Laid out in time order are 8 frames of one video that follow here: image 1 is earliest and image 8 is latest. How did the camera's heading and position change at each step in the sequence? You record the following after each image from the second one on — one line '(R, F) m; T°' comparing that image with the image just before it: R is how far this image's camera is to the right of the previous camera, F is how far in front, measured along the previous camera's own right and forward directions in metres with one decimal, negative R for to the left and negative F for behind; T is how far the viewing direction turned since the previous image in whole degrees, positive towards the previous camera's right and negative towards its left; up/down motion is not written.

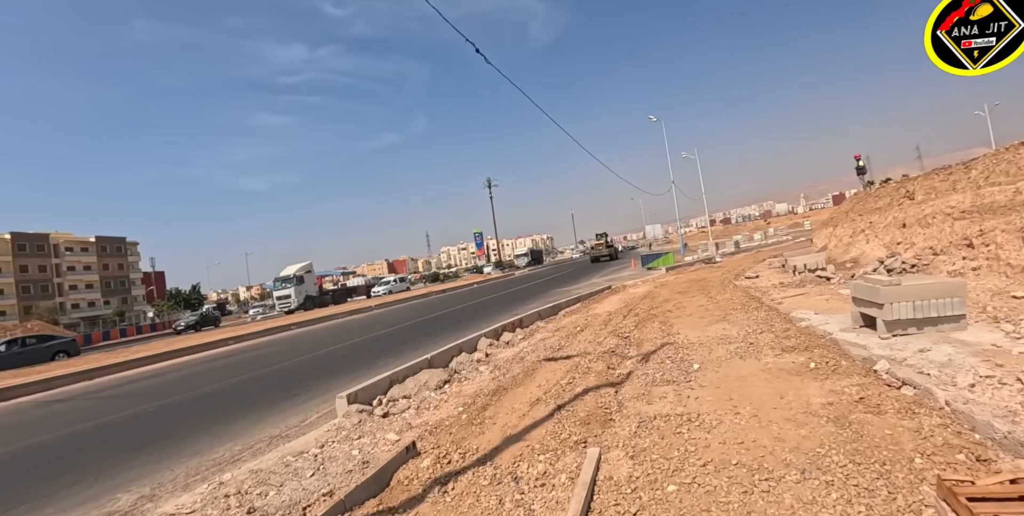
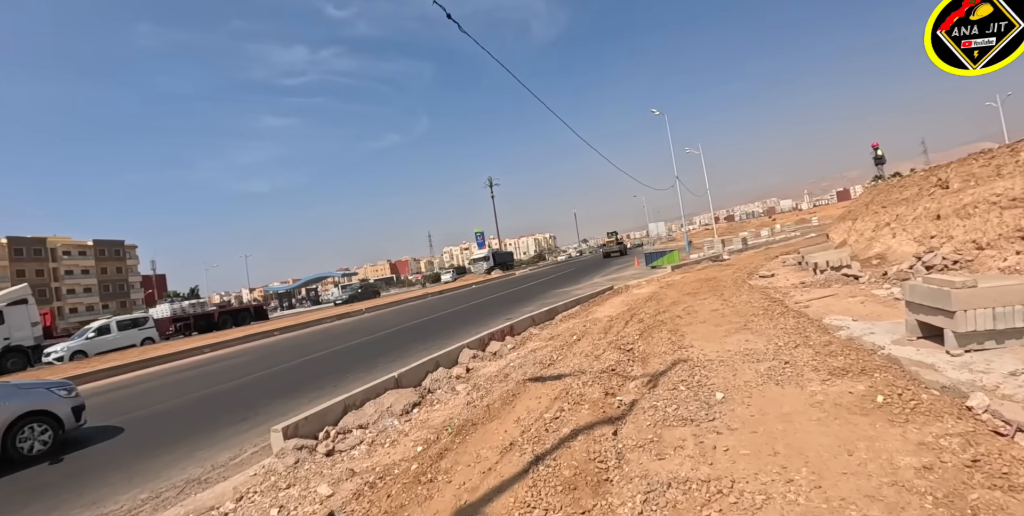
(+0.4, +1.4) m; 0°
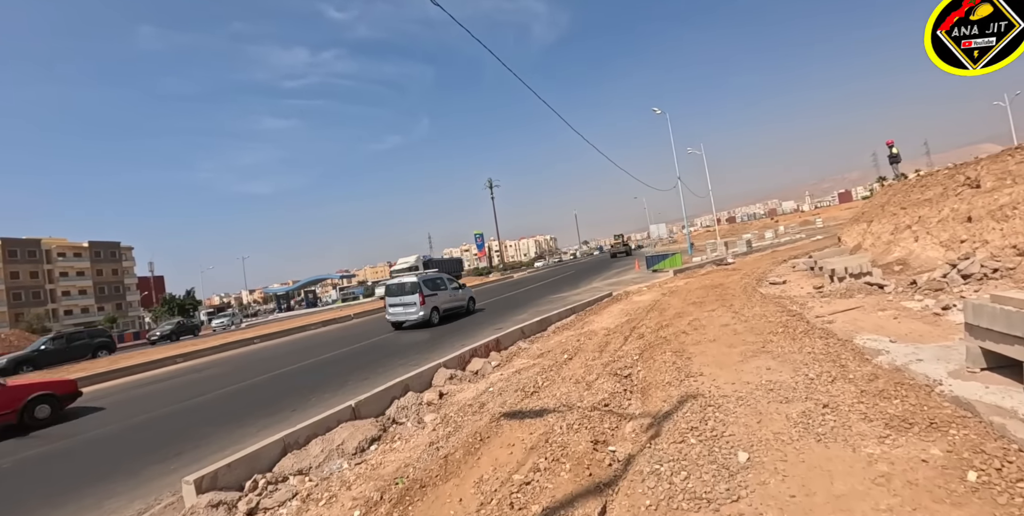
(+0.3, +1.1) m; 0°
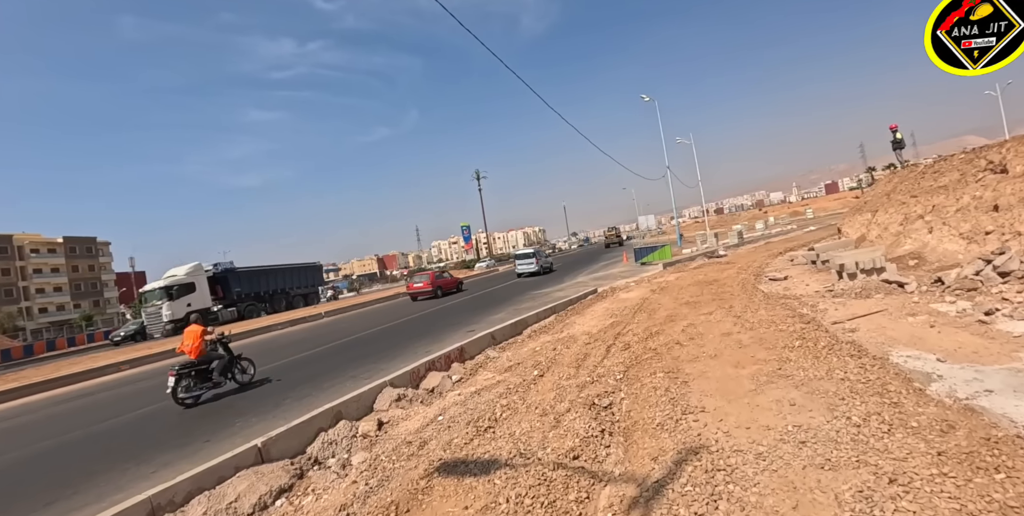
(+0.5, +1.5) m; +1°
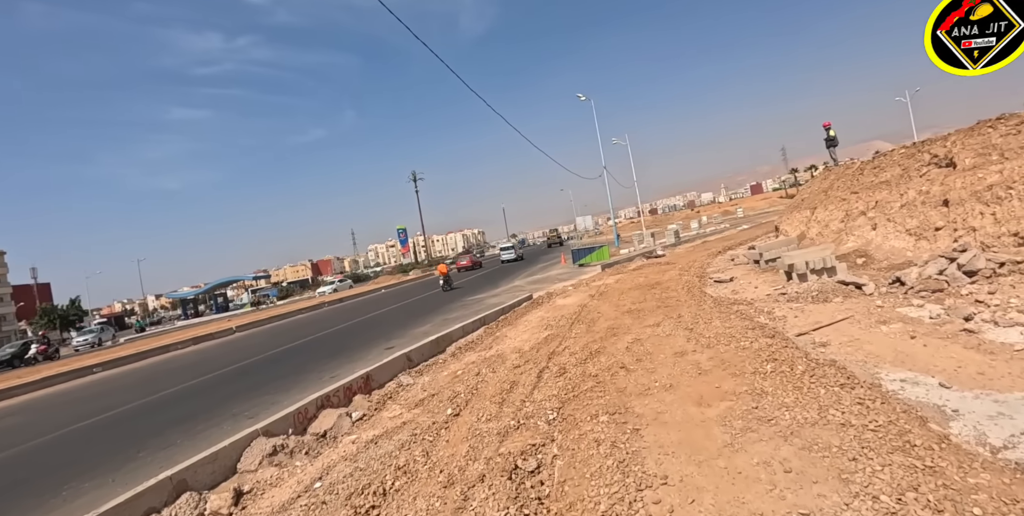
(+0.5, +1.5) m; +7°
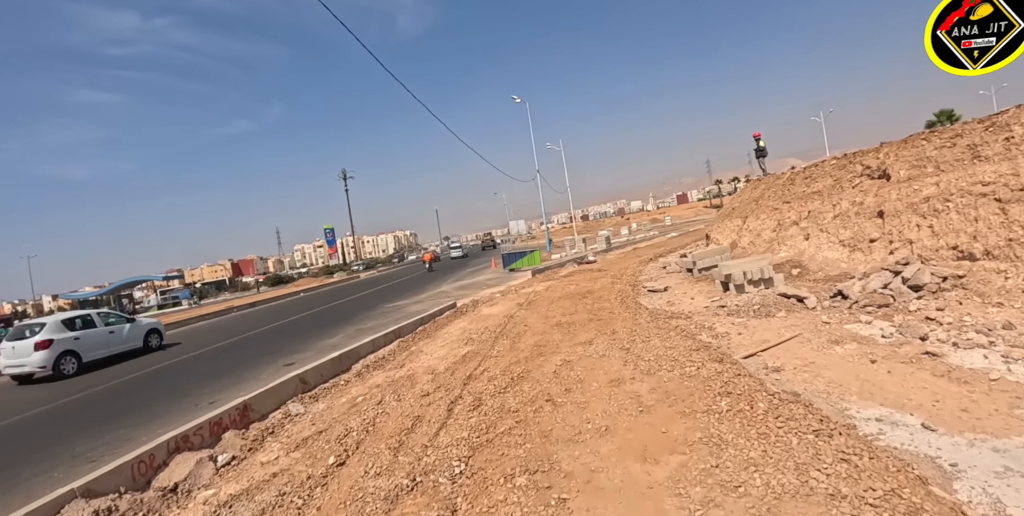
(+0.3, +1.1) m; +7°
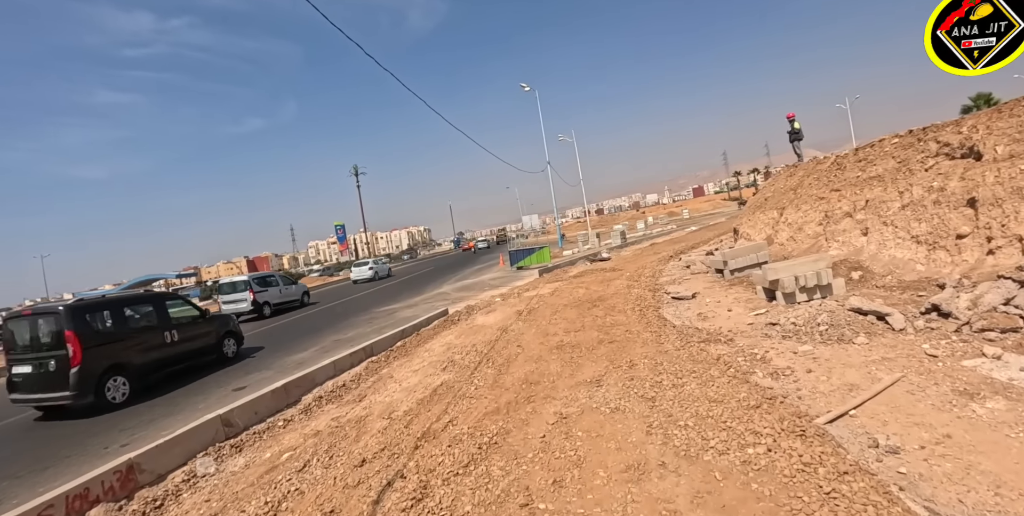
(+0.4, +1.7) m; -2°
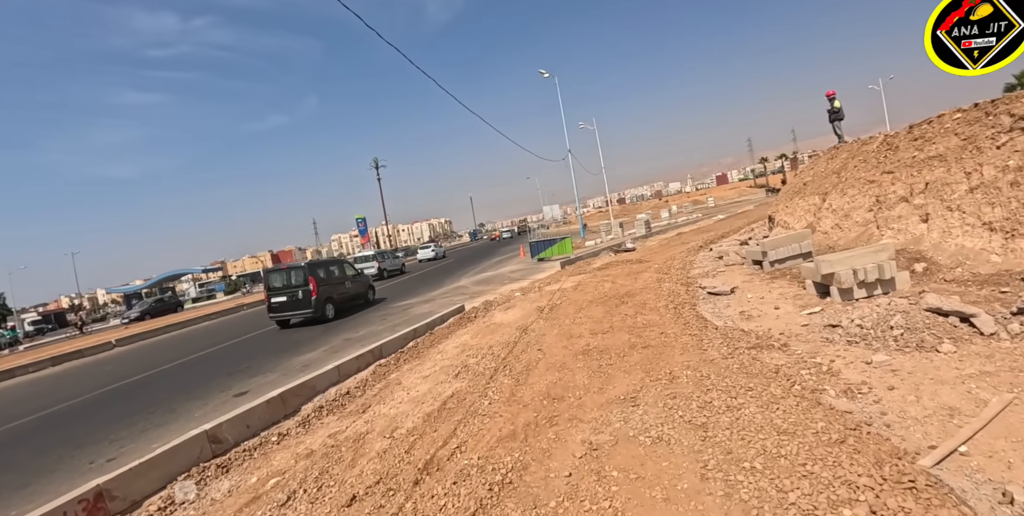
(0.0, +0.7) m; -2°
